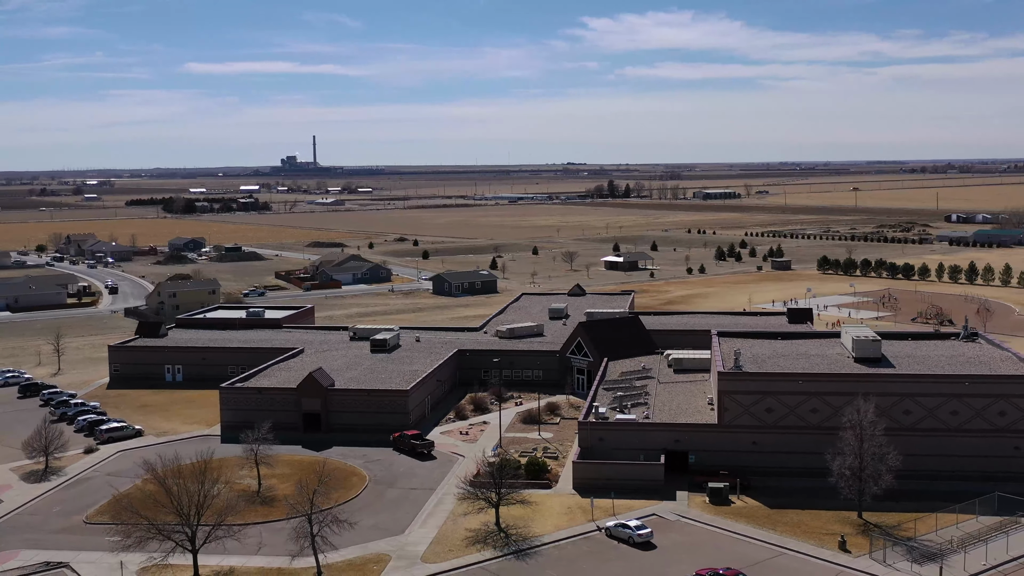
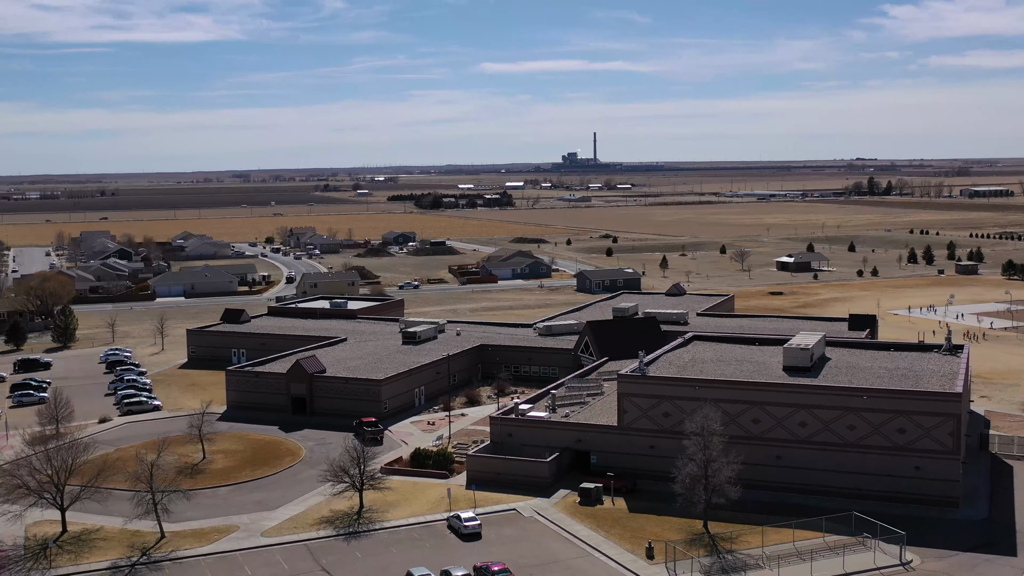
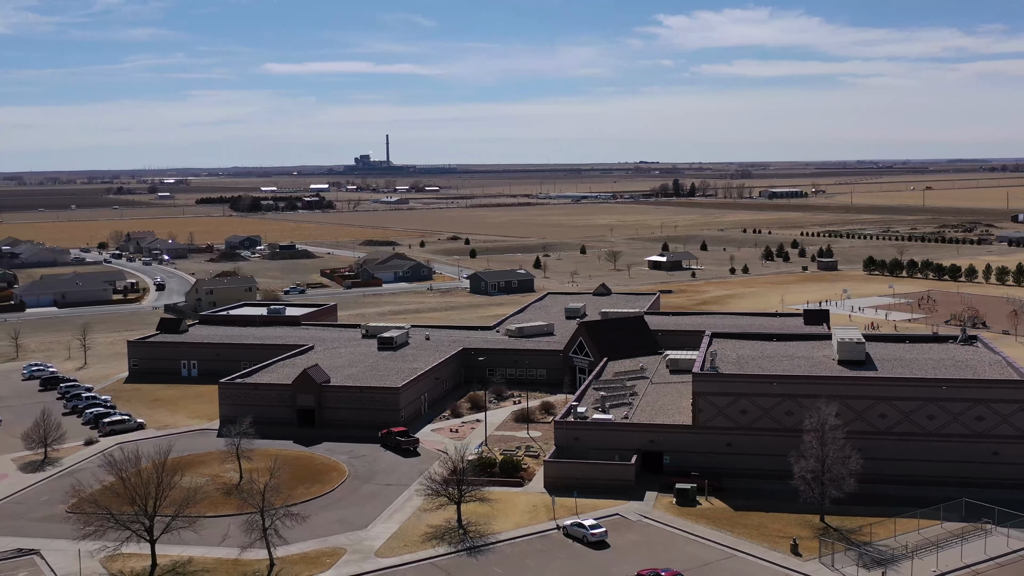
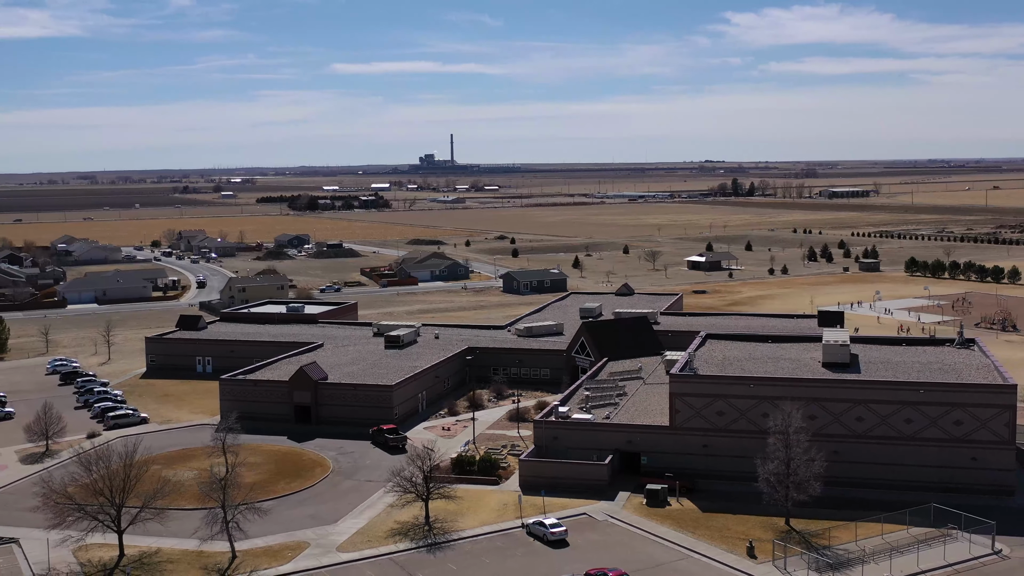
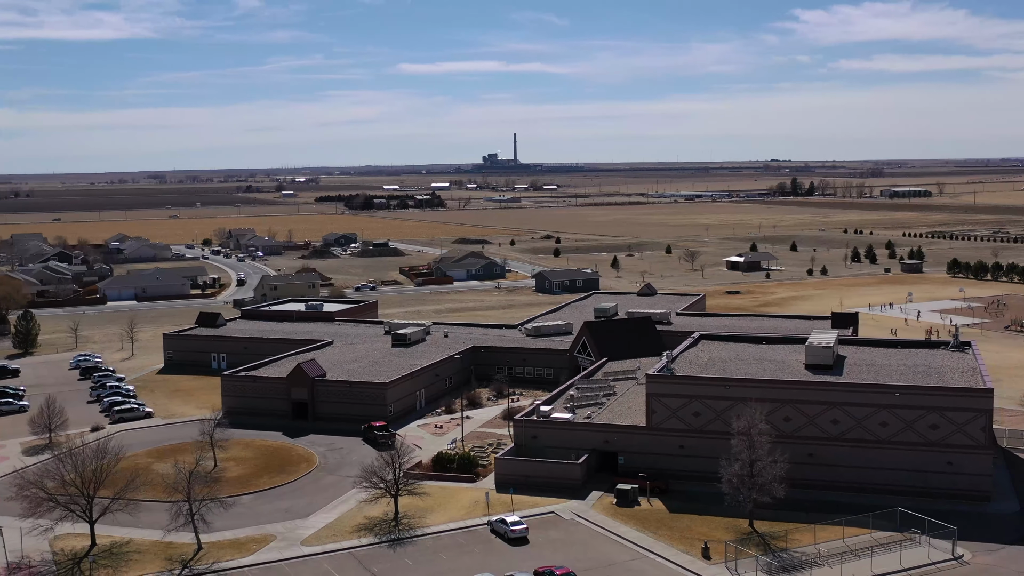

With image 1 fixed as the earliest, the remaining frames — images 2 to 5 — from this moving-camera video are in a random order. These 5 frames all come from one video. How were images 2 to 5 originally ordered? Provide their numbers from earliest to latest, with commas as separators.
3, 4, 5, 2
